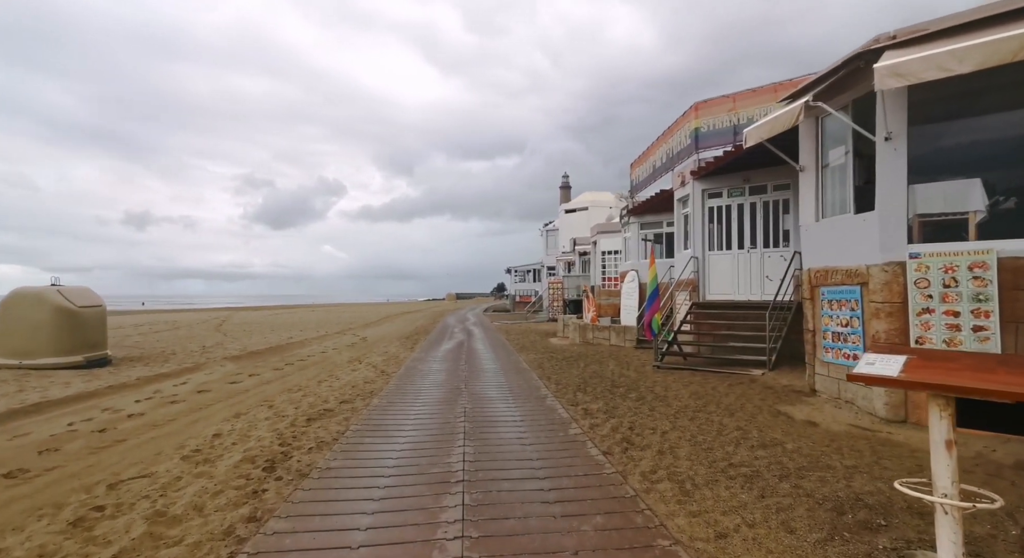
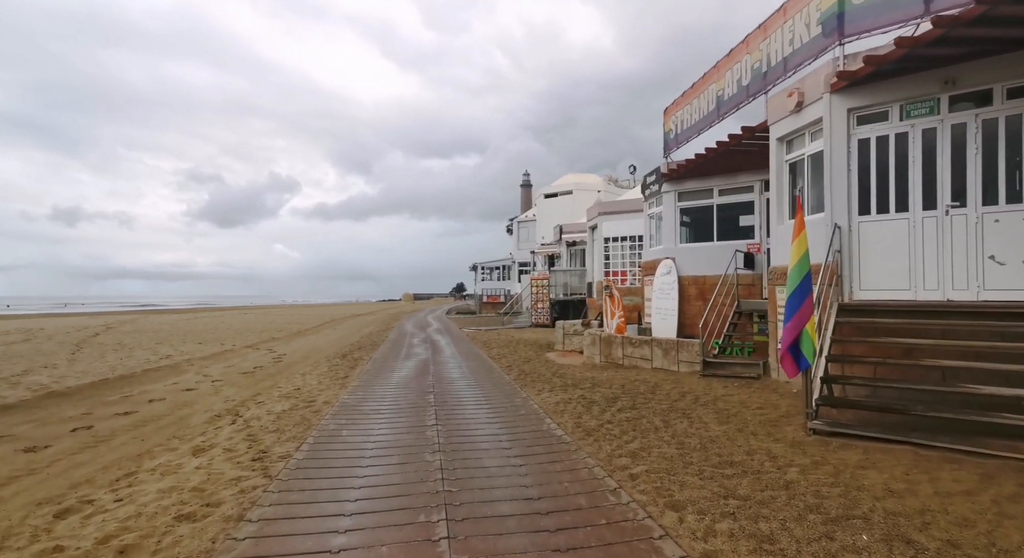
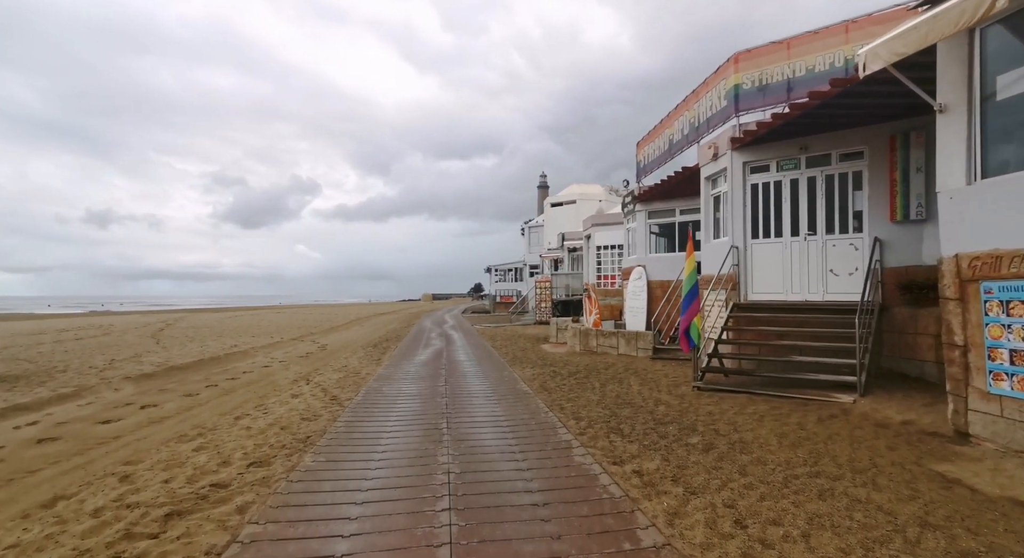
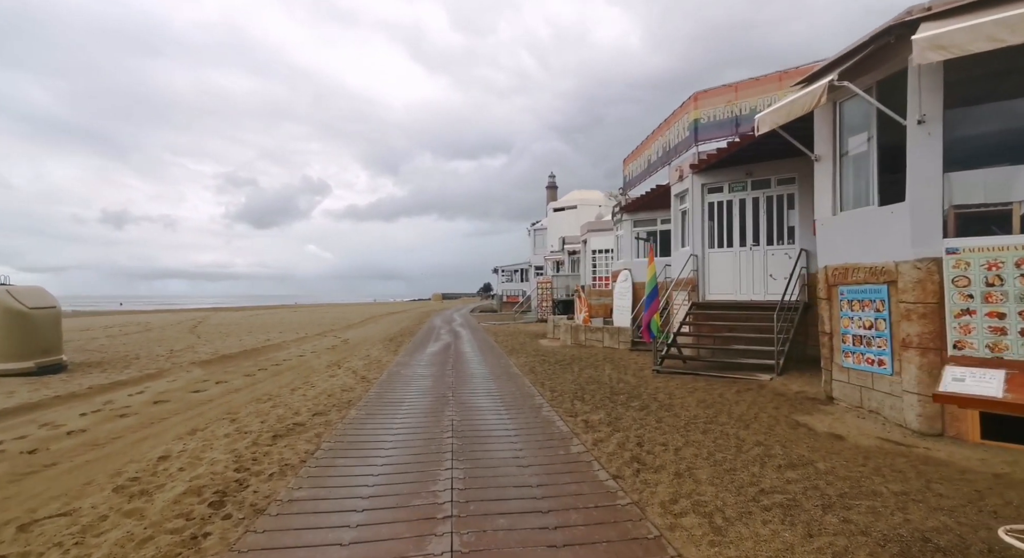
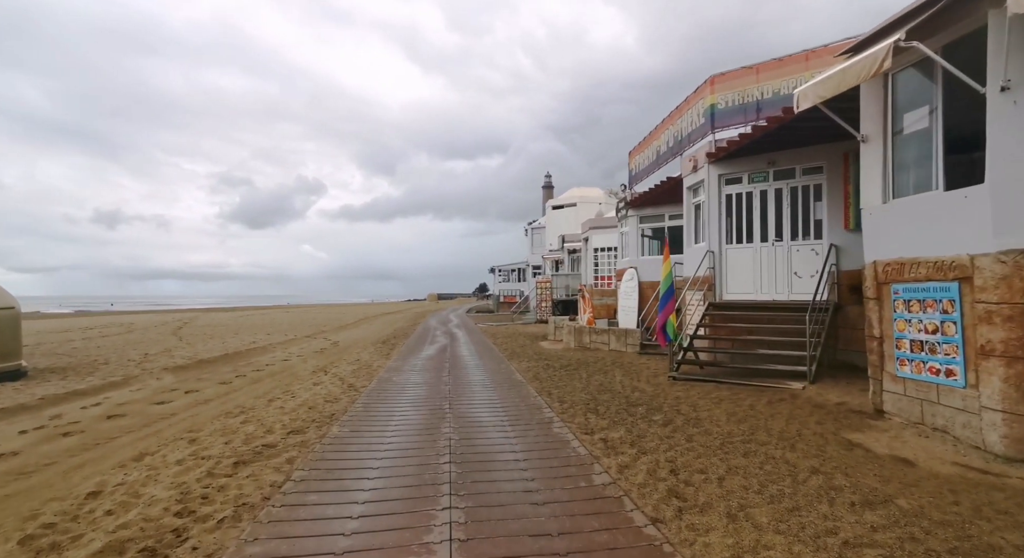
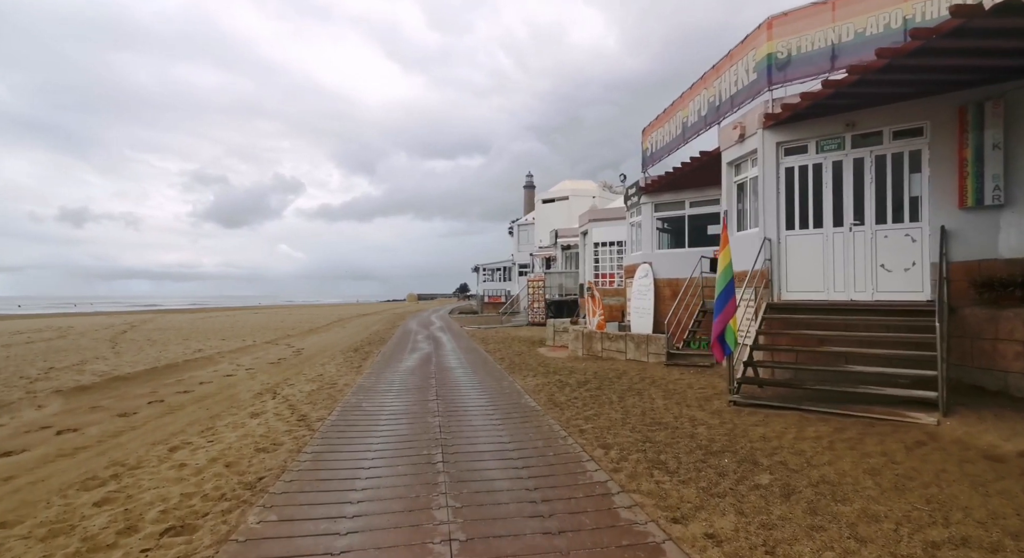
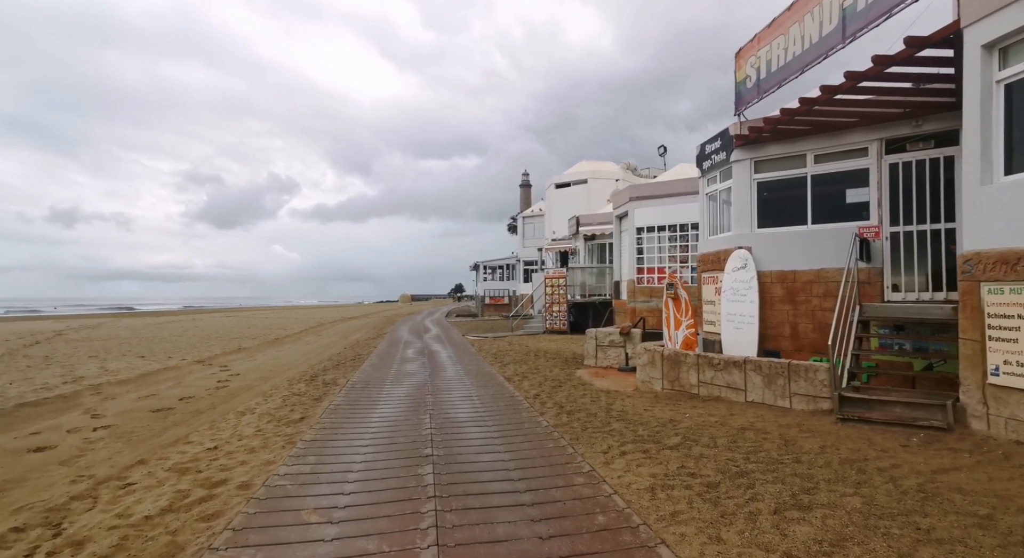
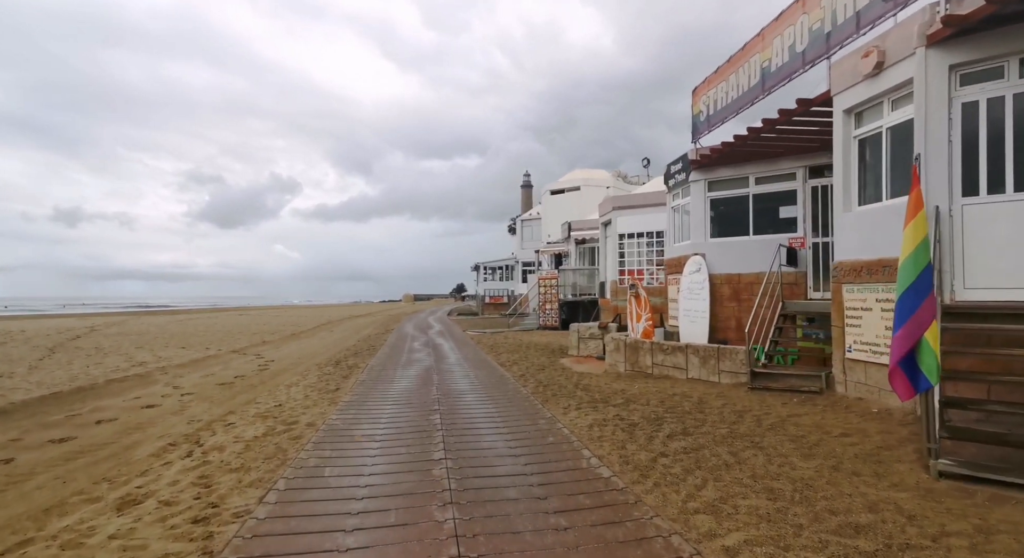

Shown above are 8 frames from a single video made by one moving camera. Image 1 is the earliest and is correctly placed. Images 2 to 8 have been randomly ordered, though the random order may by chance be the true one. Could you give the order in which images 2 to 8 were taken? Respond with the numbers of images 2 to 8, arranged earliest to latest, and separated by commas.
4, 5, 3, 6, 2, 8, 7
